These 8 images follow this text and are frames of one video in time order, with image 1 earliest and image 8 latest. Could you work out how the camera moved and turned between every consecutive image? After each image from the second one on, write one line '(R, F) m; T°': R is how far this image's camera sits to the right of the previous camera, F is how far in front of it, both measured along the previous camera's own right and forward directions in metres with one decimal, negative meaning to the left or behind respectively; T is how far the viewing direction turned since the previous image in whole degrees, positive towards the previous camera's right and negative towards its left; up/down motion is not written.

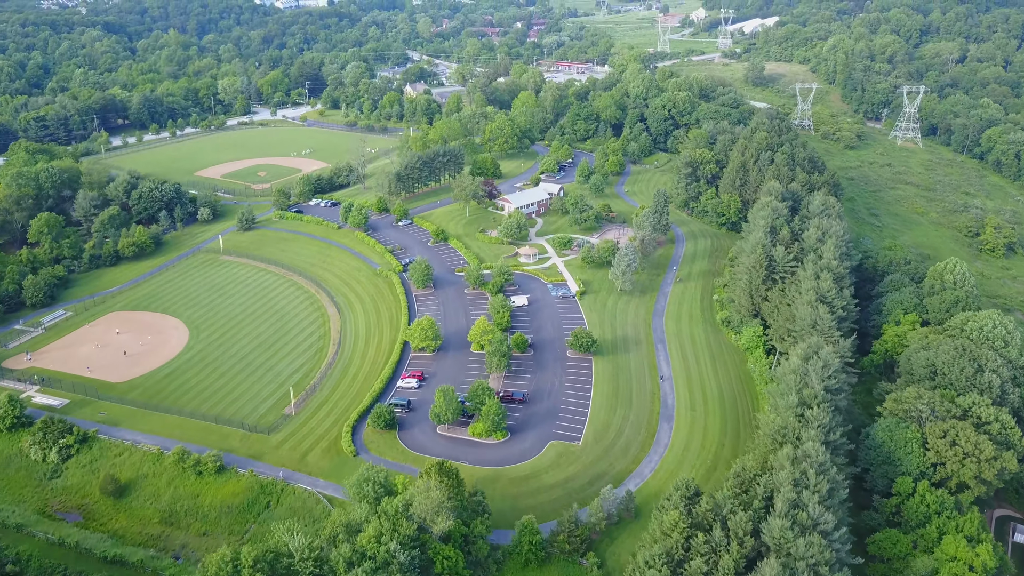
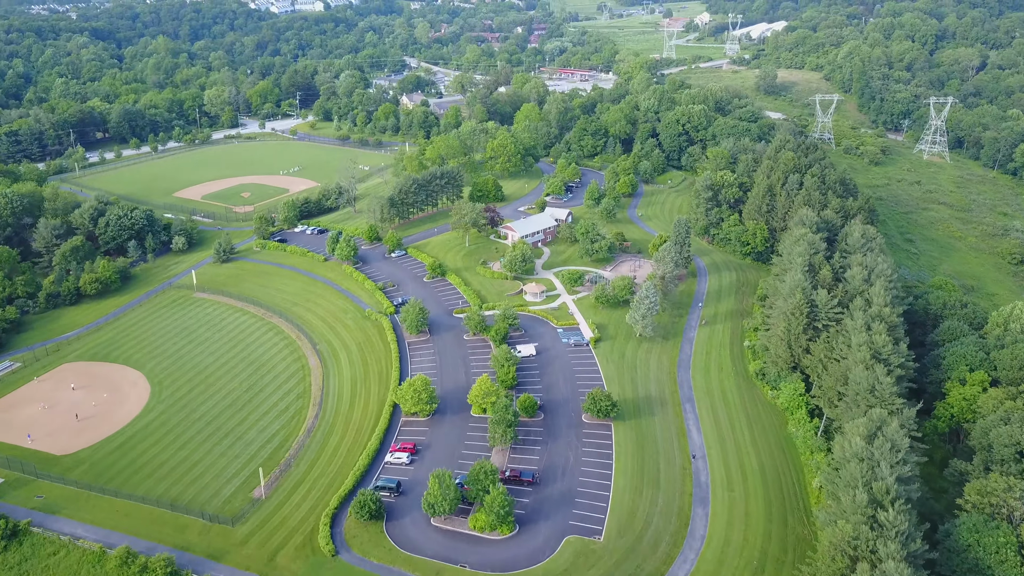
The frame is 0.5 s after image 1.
(-0.4, +8.3) m; 0°
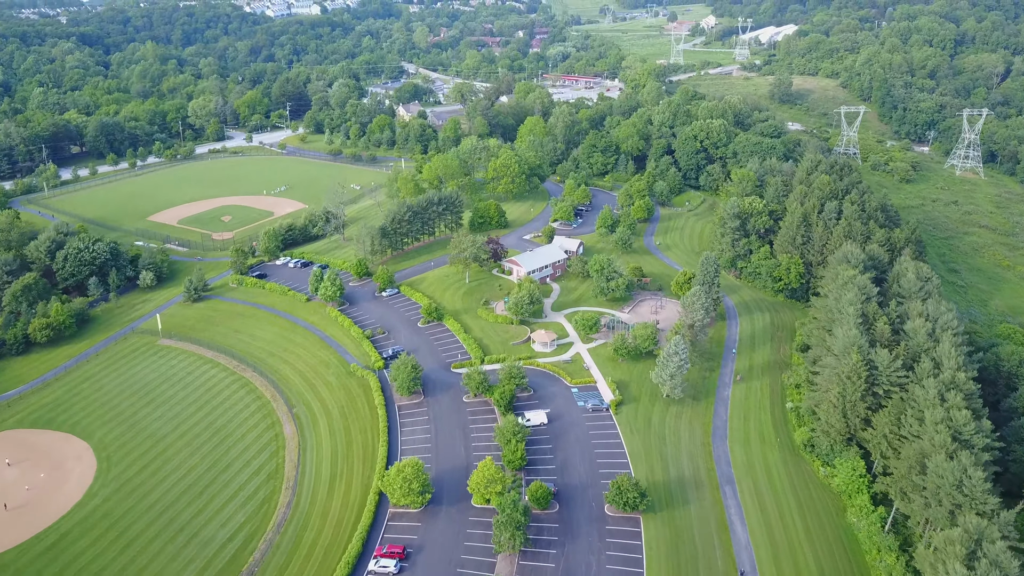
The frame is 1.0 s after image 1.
(-0.4, +8.8) m; 0°
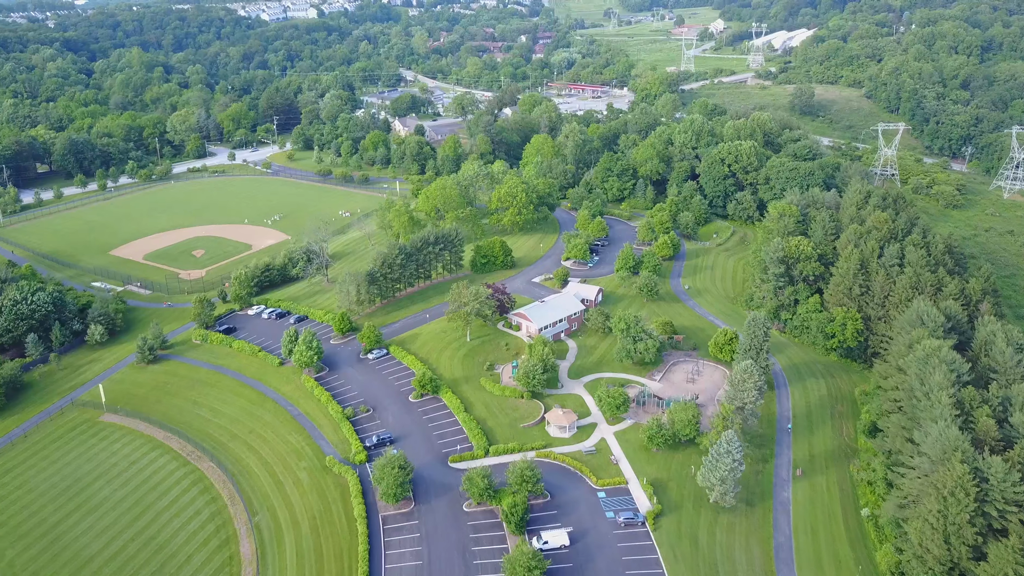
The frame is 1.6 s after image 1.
(-0.6, +10.8) m; 0°
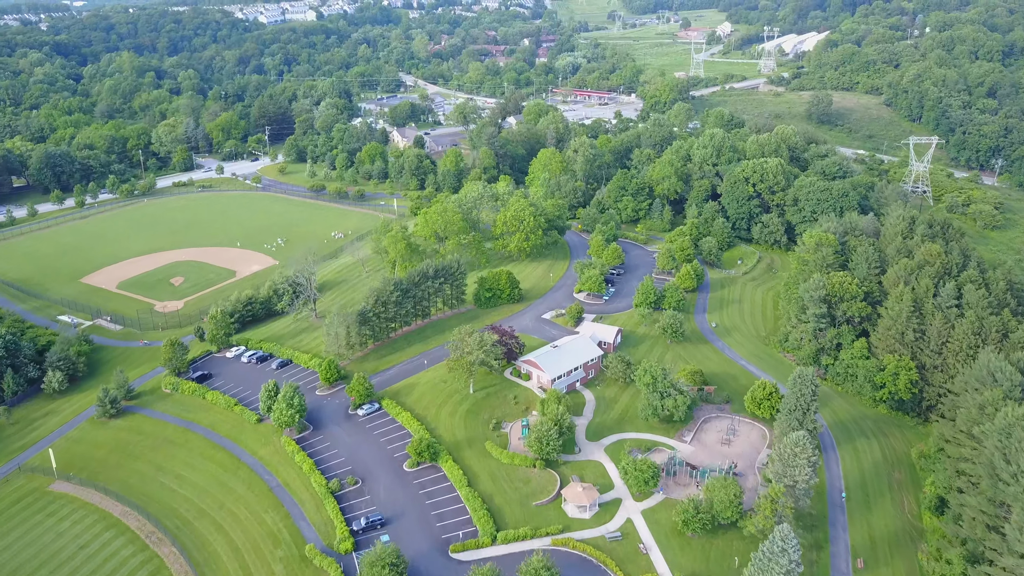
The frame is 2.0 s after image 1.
(-0.5, +7.3) m; 0°
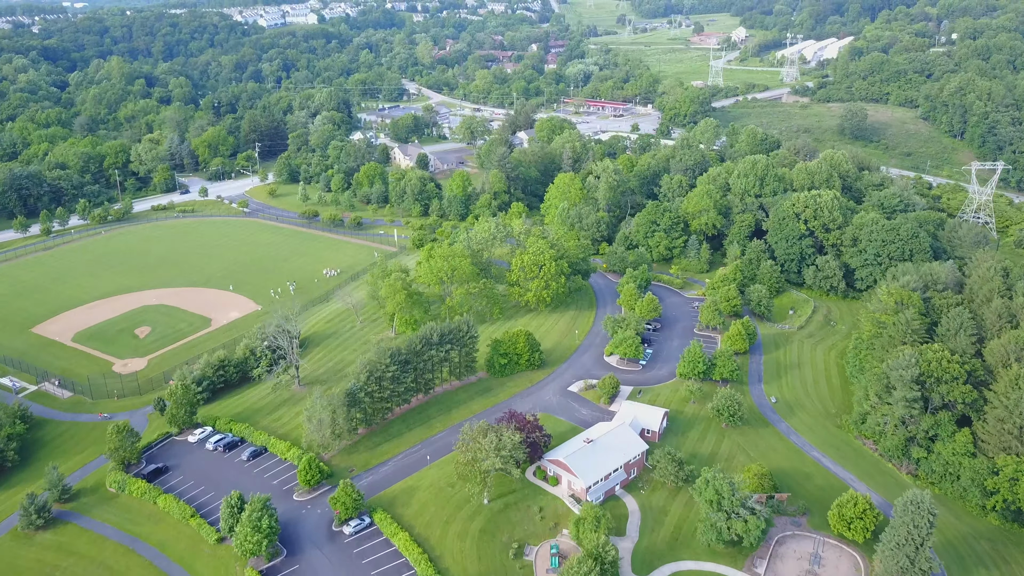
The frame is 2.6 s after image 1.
(-1.2, +11.0) m; 0°
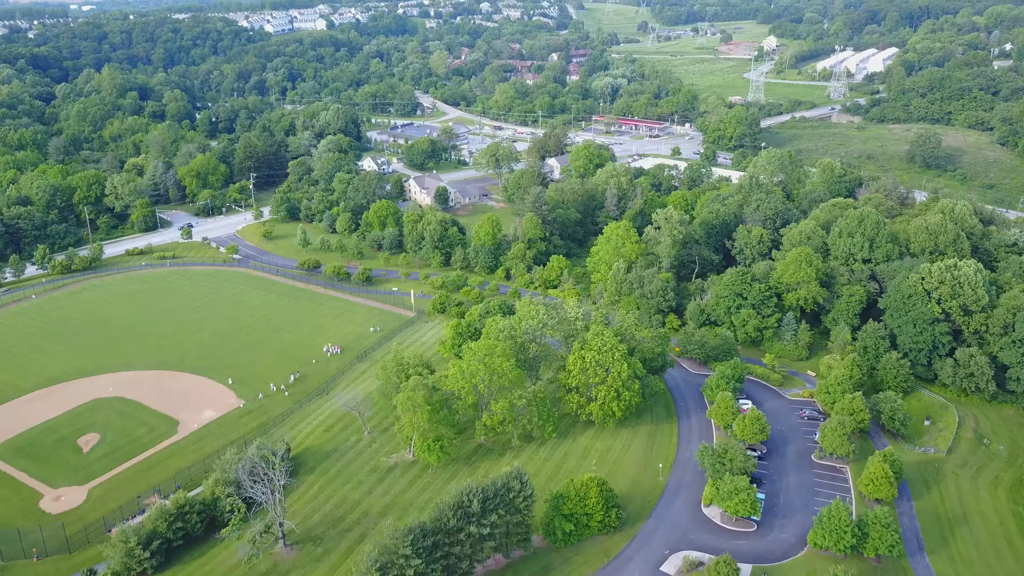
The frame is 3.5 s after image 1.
(-3.0, +16.2) m; -1°
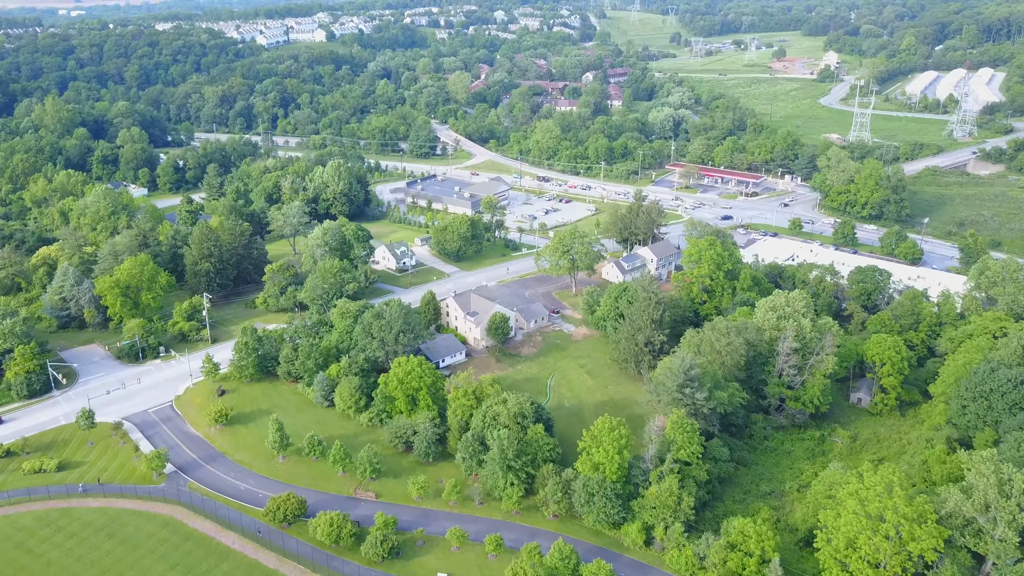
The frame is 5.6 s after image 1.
(-7.8, +37.8) m; 0°
